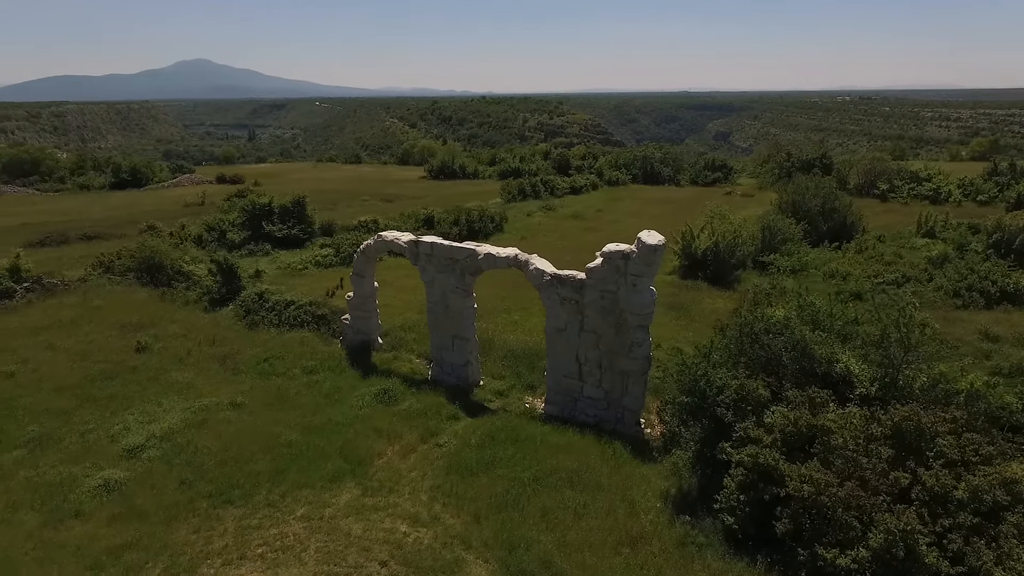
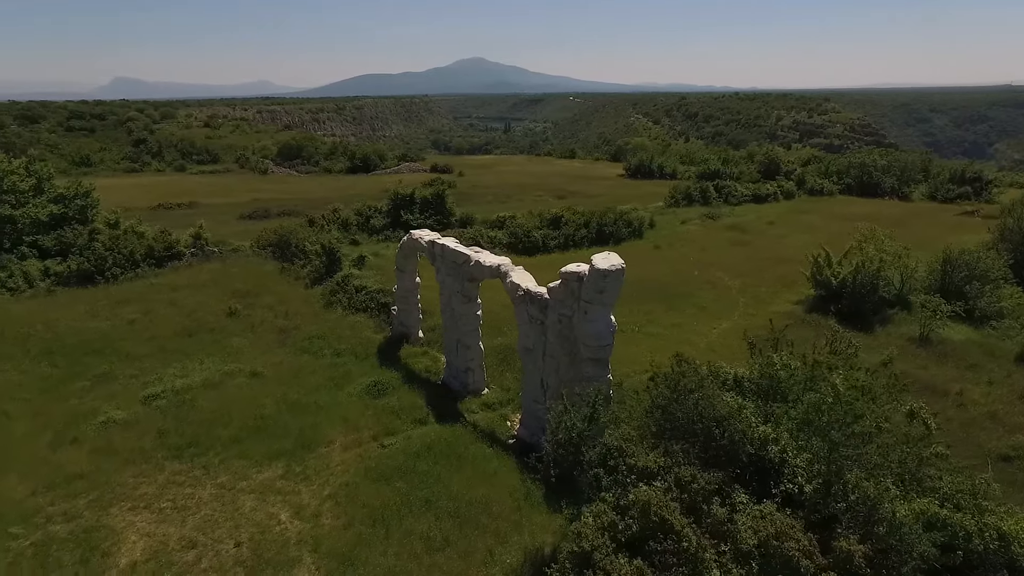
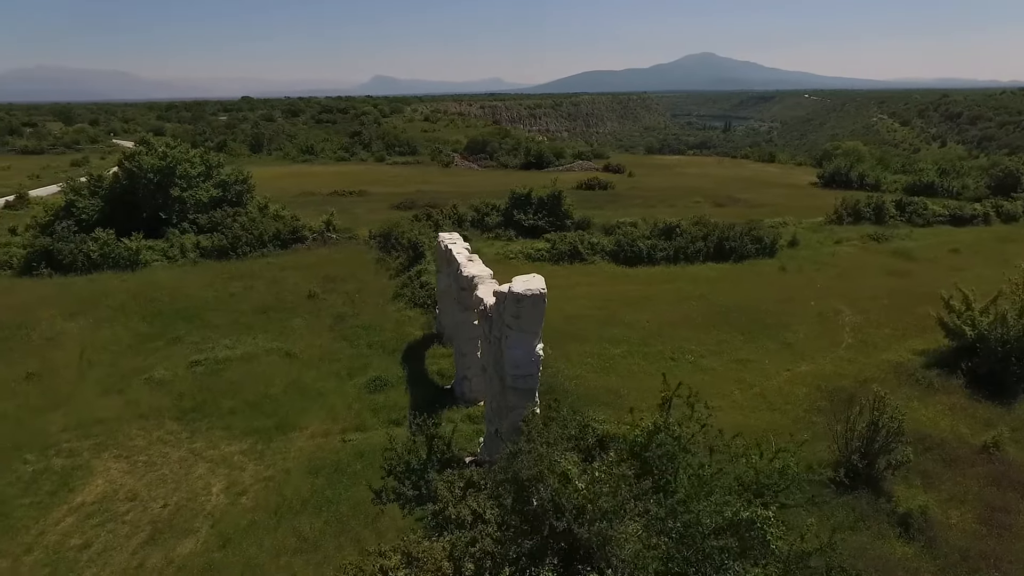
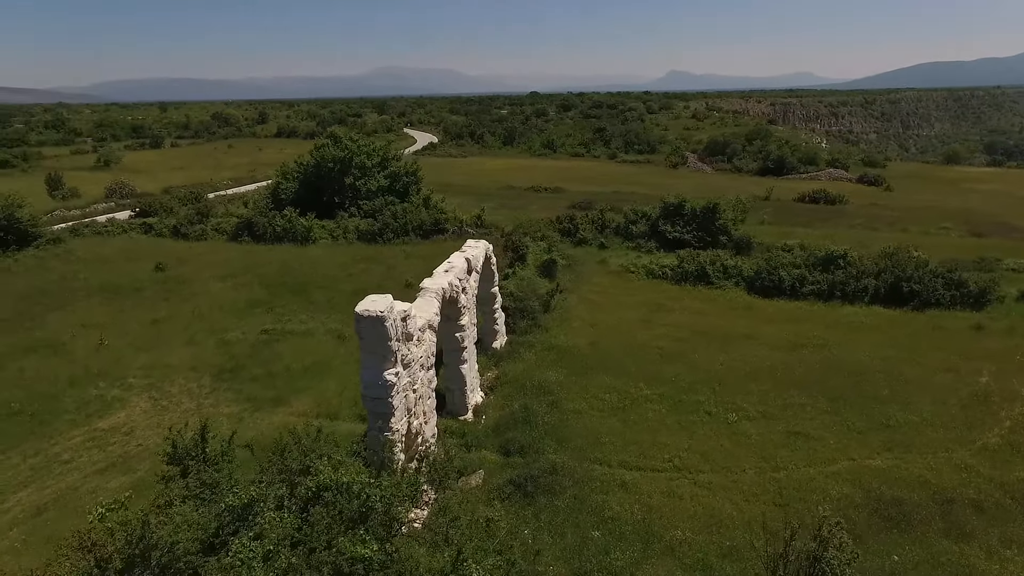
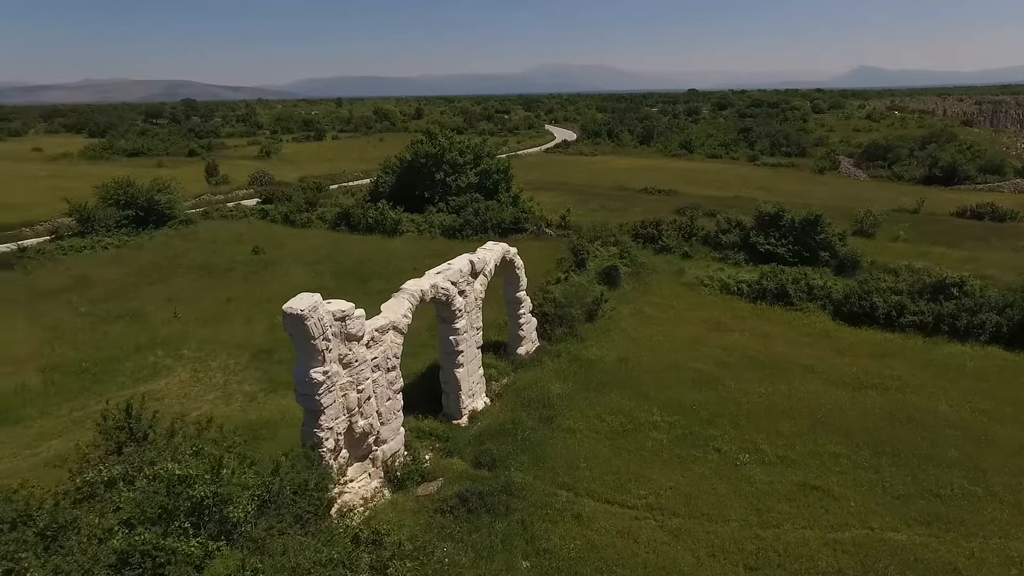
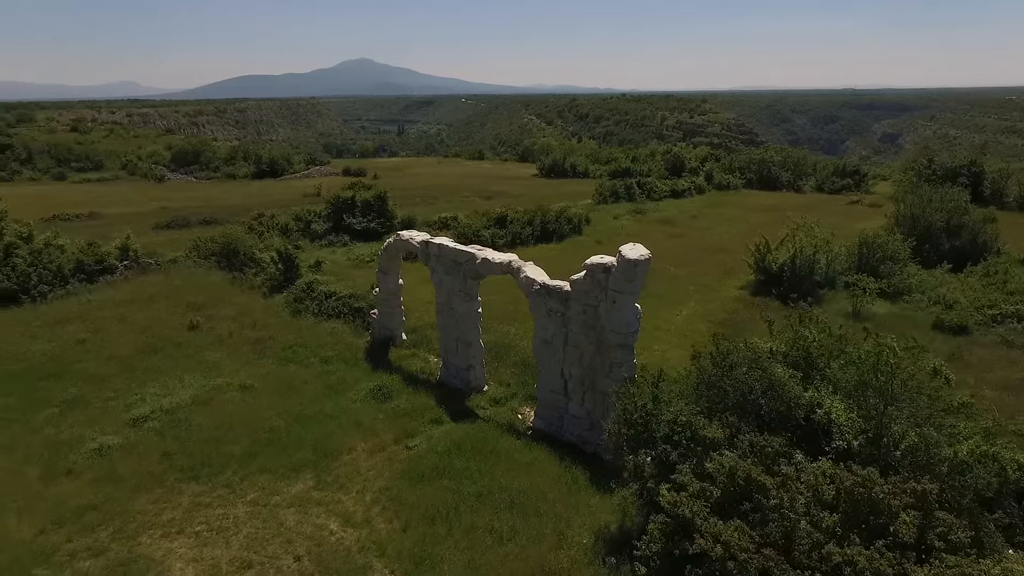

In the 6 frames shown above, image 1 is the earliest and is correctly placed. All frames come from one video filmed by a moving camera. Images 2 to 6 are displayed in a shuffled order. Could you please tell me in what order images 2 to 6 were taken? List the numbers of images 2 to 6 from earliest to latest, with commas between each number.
6, 2, 3, 4, 5
